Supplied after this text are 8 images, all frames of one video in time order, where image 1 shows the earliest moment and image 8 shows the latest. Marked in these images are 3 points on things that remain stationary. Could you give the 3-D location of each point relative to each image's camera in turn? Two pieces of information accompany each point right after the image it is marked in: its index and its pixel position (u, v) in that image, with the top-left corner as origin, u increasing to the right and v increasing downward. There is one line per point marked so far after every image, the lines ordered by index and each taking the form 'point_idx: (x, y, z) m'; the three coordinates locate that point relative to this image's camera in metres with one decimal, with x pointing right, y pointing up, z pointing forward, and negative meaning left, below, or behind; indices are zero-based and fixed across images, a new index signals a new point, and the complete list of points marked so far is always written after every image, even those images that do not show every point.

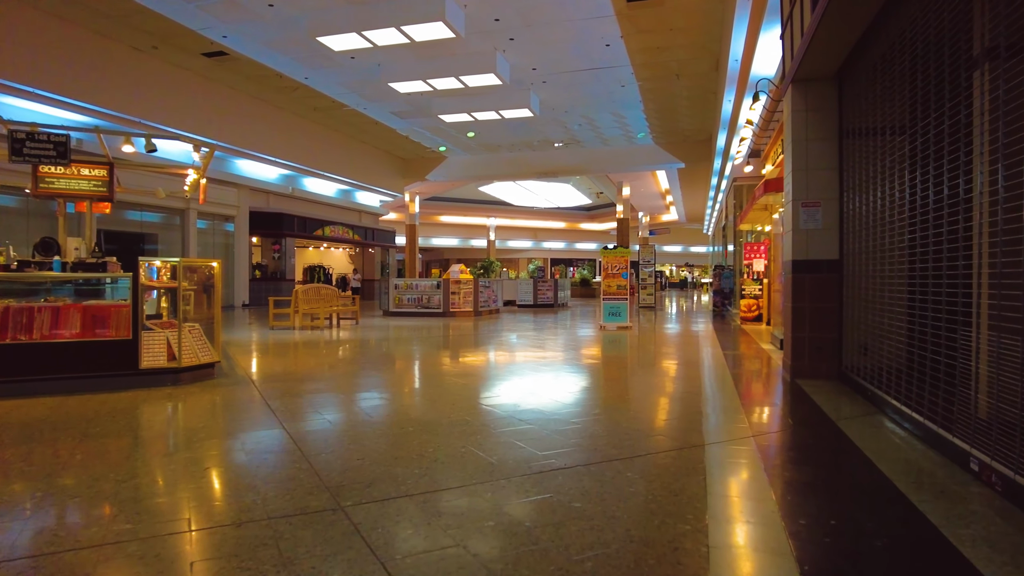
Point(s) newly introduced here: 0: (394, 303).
0: (-3.2, -0.4, +14.5) m
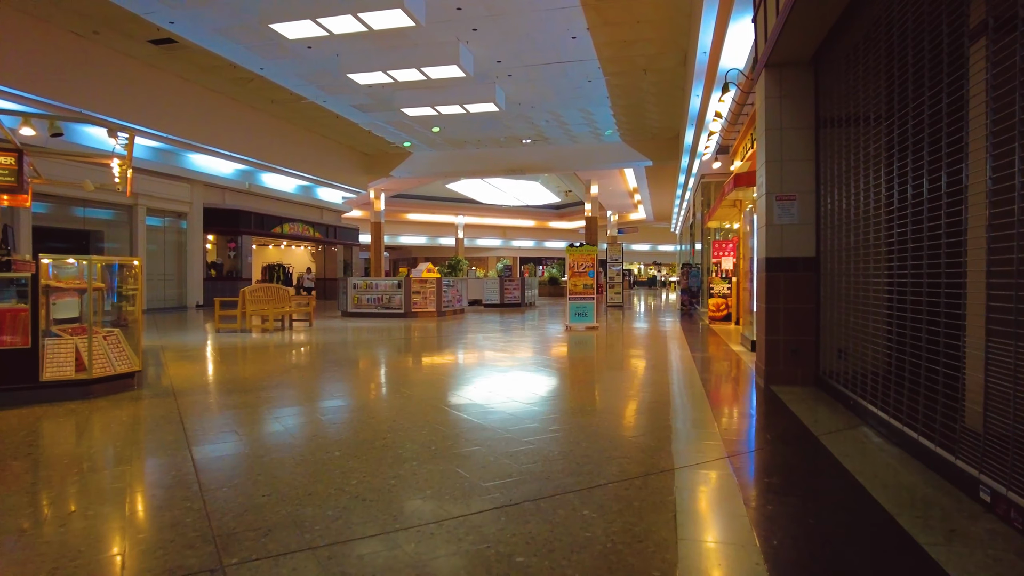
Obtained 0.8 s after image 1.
0: (-4.1, -0.4, +14.0) m
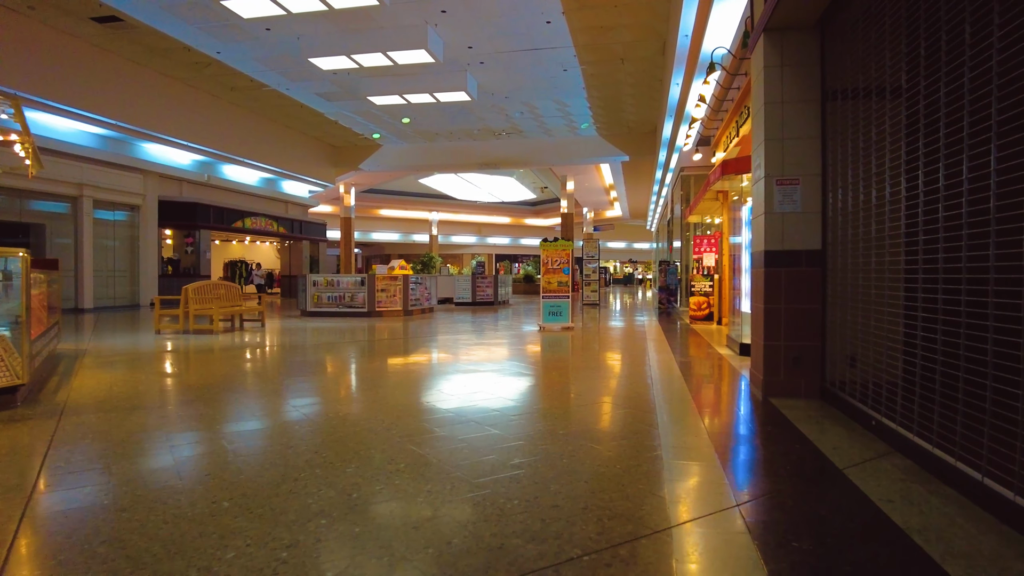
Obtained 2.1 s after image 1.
0: (-4.8, -0.3, +13.1) m
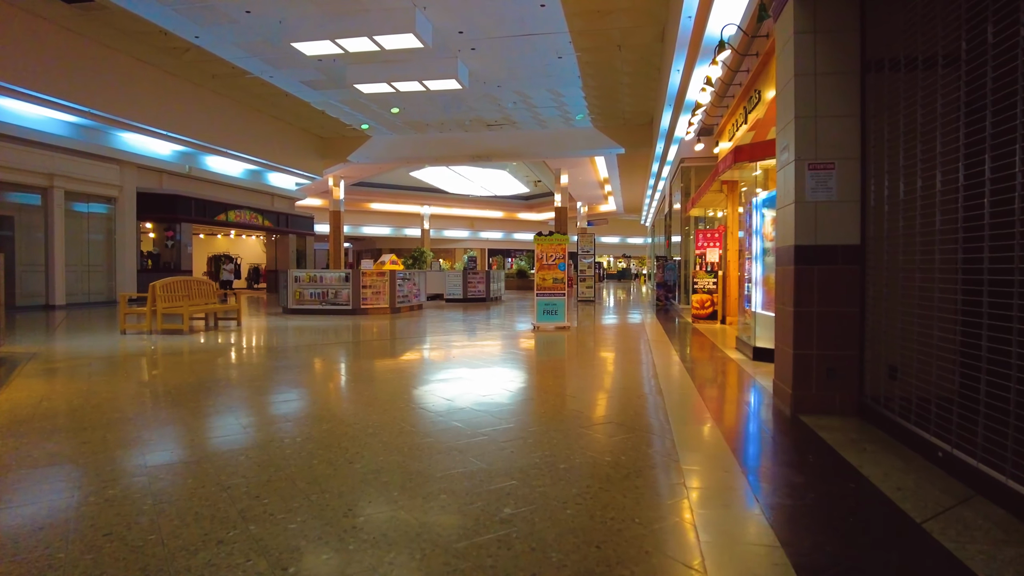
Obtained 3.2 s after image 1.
0: (-4.9, -0.2, +12.6) m
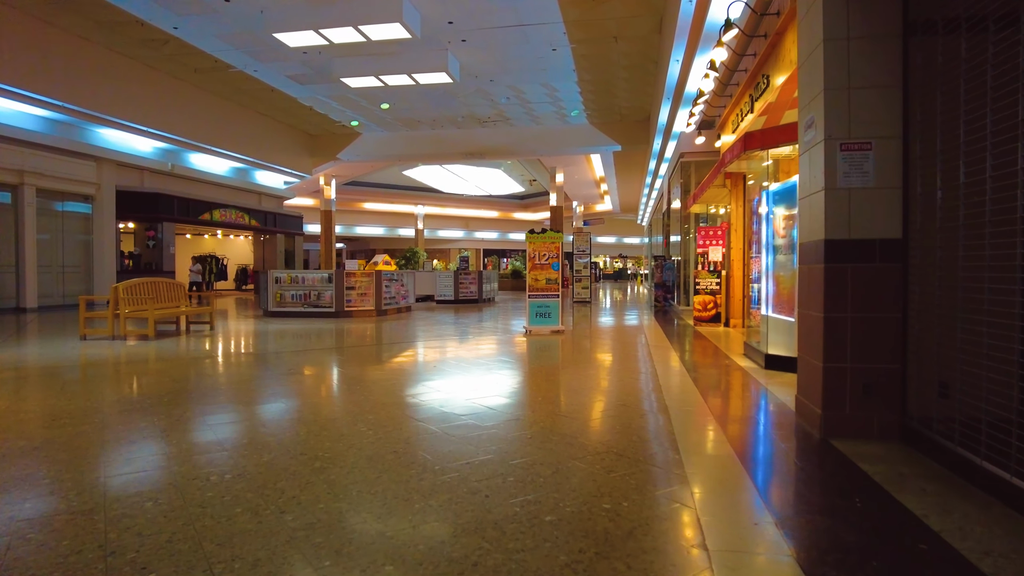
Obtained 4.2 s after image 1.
0: (-5.1, -0.3, +12.0) m
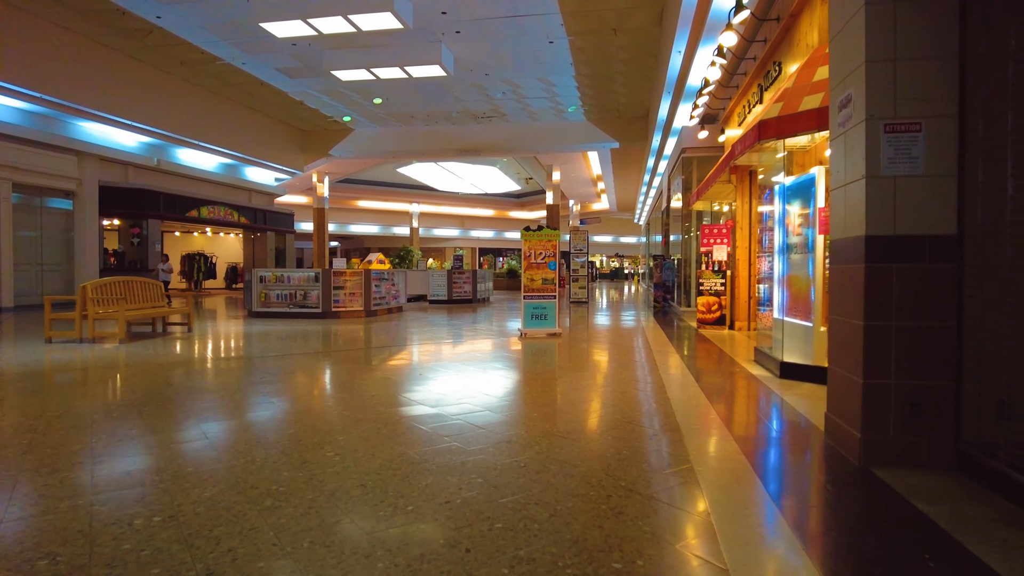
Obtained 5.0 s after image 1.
0: (-5.2, -0.3, +11.6) m
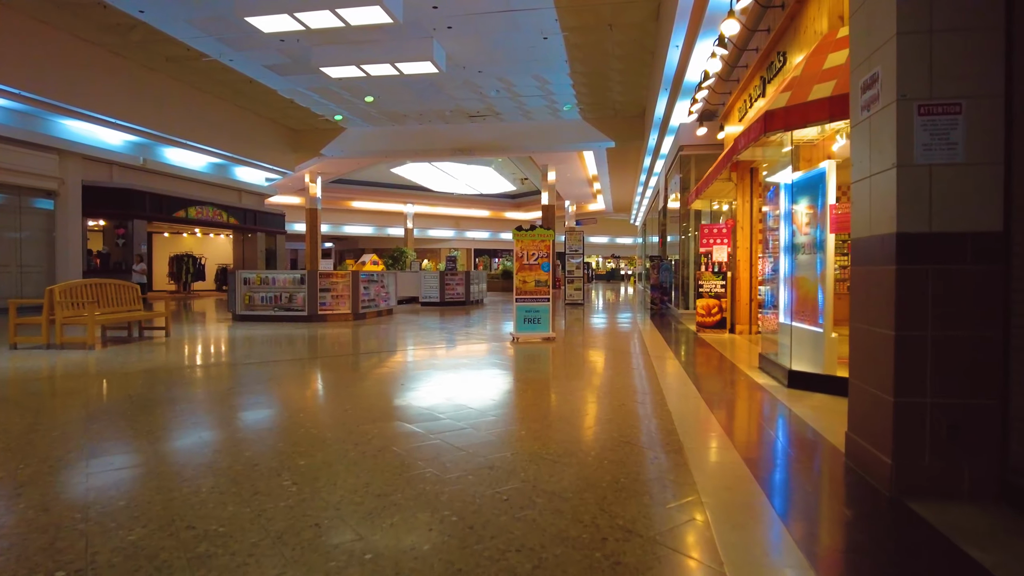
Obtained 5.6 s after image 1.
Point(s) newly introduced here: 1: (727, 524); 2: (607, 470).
0: (-5.3, -0.3, +11.3) m
1: (+0.9, -1.0, +2.3) m
2: (+0.5, -1.0, +3.1) m
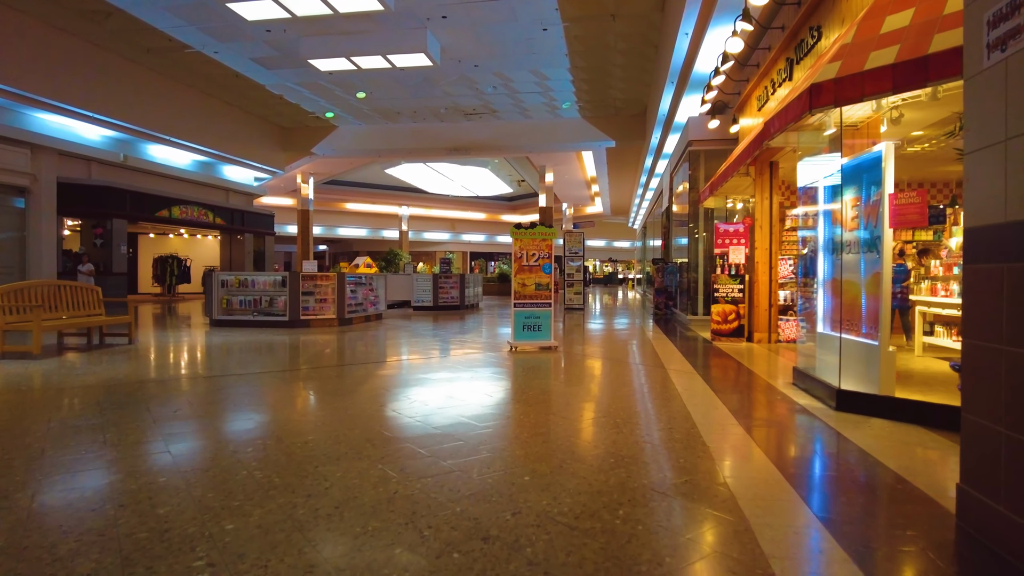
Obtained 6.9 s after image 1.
0: (-5.4, -0.4, +10.6) m
1: (+0.9, -1.0, +1.7) m
2: (+0.5, -1.1, +2.5) m
